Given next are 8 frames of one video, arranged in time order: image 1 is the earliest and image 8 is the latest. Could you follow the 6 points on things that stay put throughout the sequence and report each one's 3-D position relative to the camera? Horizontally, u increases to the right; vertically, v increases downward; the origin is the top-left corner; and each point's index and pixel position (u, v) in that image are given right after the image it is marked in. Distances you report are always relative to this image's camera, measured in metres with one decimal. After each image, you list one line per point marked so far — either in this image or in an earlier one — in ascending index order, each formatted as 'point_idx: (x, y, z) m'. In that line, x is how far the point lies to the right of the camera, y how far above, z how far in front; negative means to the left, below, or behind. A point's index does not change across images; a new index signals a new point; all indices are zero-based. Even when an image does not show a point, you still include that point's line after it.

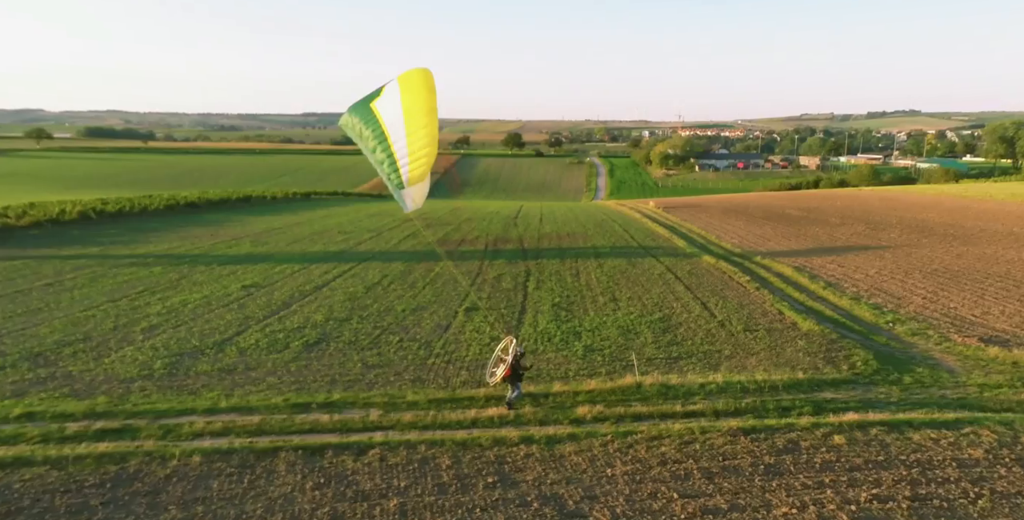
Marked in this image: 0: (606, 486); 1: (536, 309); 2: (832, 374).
0: (+0.7, -1.8, +5.3) m
1: (+0.6, -1.1, +14.5) m
2: (+4.2, -1.5, +8.8) m
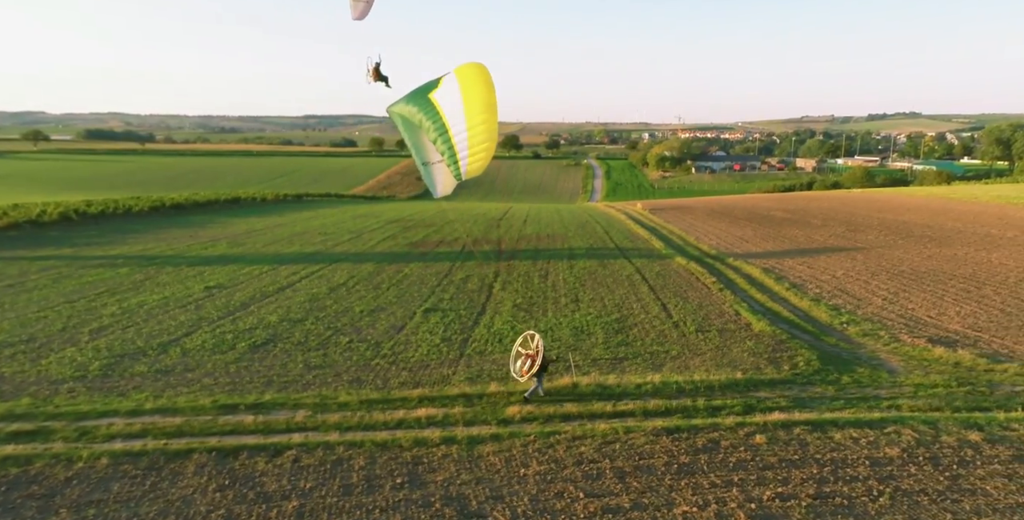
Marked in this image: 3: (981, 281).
0: (0.0, -1.8, +5.3) m
1: (-0.3, -1.1, +14.5) m
2: (+3.4, -1.5, +8.9) m
3: (+13.3, -0.5, +19.0) m
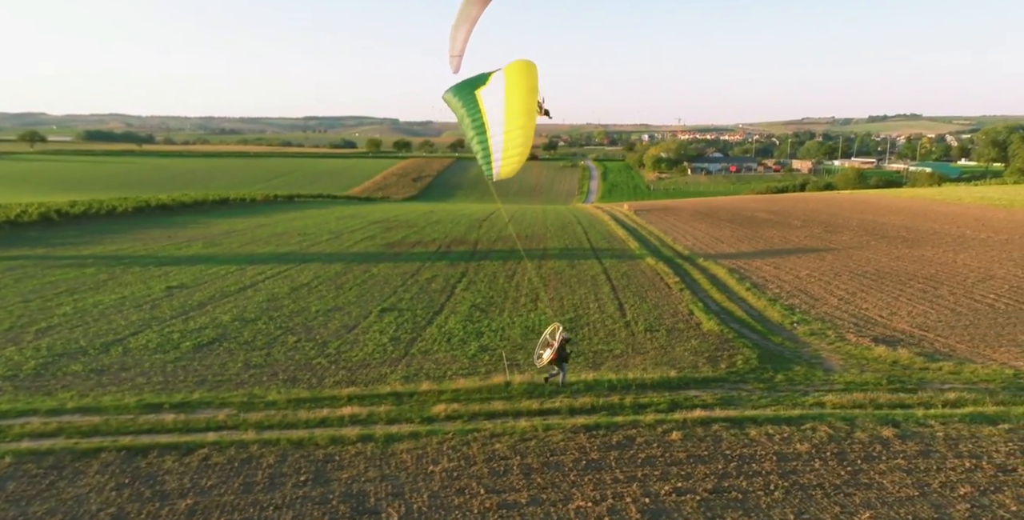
0: (-0.7, -1.7, +5.3) m
1: (-1.2, -1.1, +14.5) m
2: (+2.6, -1.5, +9.0) m
3: (+12.3, -0.6, +19.2) m
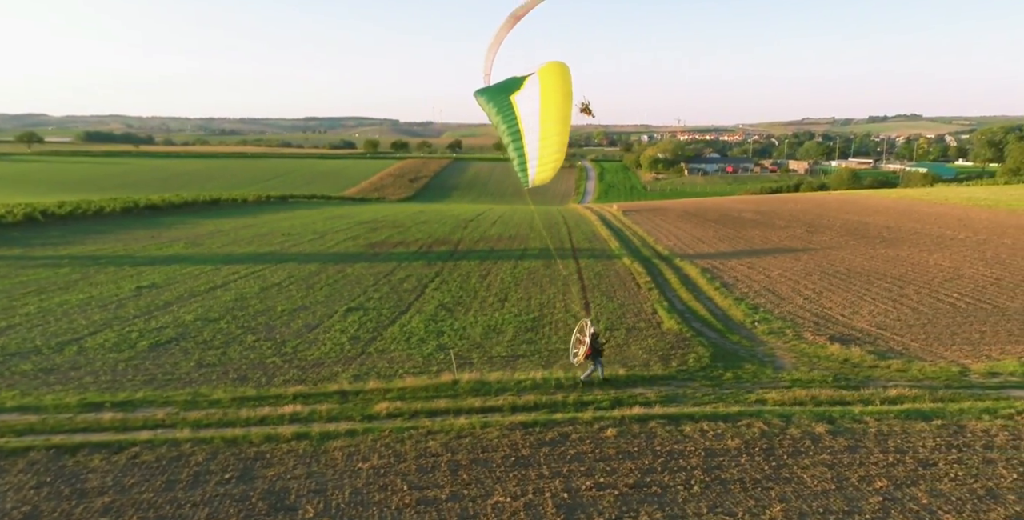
0: (-1.3, -1.7, +5.4) m
1: (-1.9, -1.1, +14.5) m
2: (+1.9, -1.5, +9.0) m
3: (+11.5, -0.5, +19.4) m
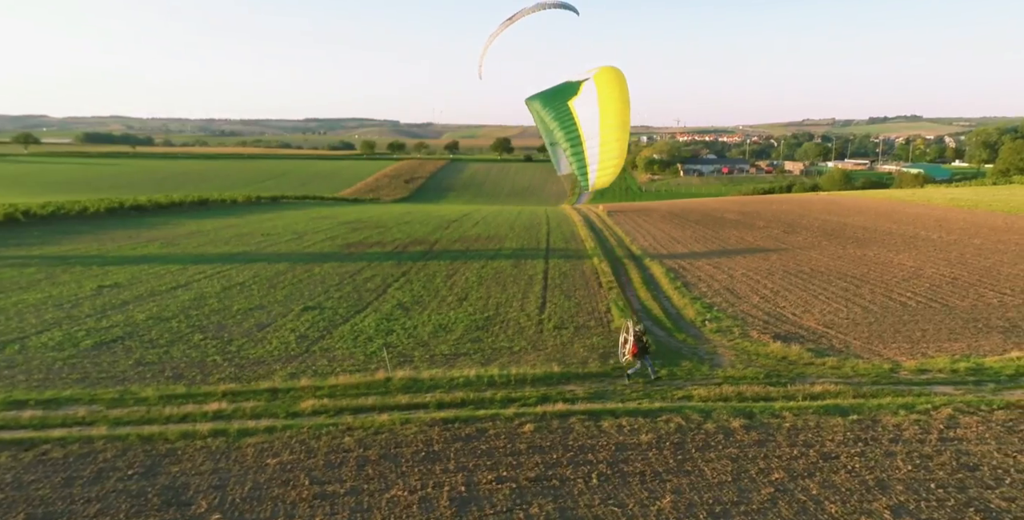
0: (-2.1, -1.7, +5.4) m
1: (-2.8, -1.0, +14.6) m
2: (+1.1, -1.4, +9.1) m
3: (+10.5, -0.5, +19.7) m
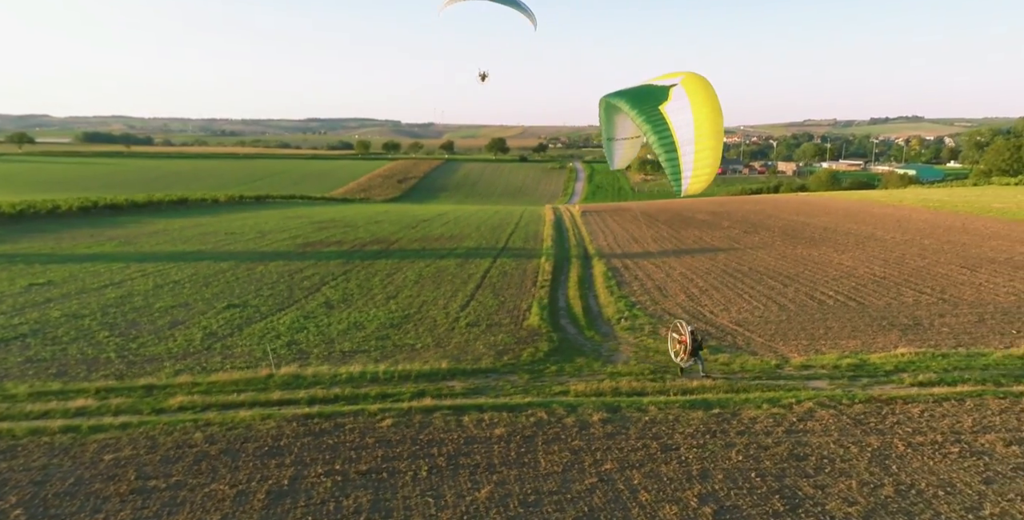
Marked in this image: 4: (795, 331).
0: (-3.4, -1.7, +5.4) m
1: (-4.5, -1.0, +14.5) m
2: (-0.4, -1.4, +9.2) m
3: (+8.7, -0.5, +20.1) m
4: (+5.1, -1.3, +12.3) m
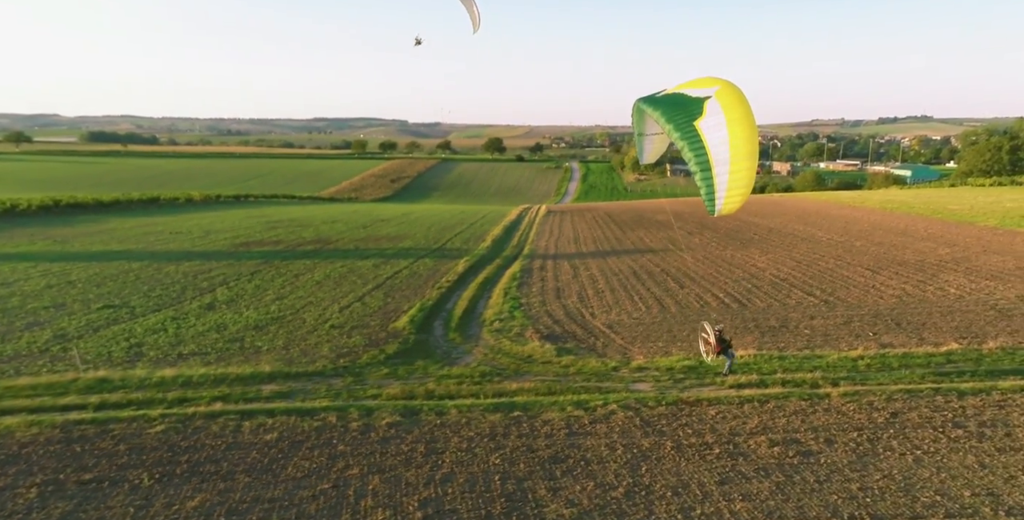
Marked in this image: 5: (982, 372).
0: (-5.5, -1.7, +5.2) m
1: (-7.0, -1.0, +14.2) m
2: (-2.6, -1.4, +9.1) m
3: (+6.0, -0.6, +20.4) m
4: (+2.7, -1.3, +12.4) m
5: (+6.2, -1.5, +9.0) m
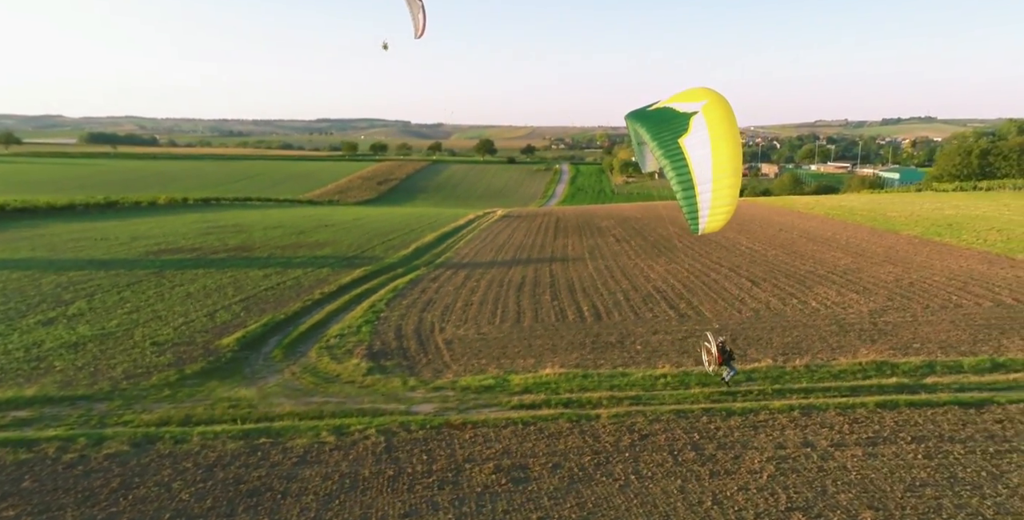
0: (-8.1, -1.9, +4.6) m
1: (-10.0, -1.3, +13.6) m
2: (-5.4, -1.7, +8.7) m
3: (+2.5, -0.9, +20.5) m
4: (-0.2, -1.6, +12.3) m
5: (+3.5, -1.7, +9.1) m
